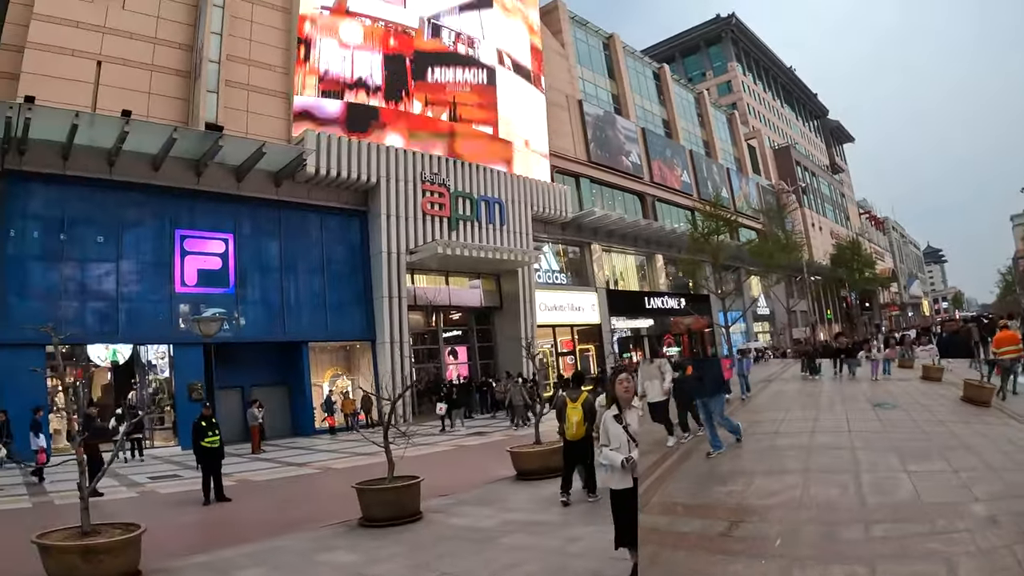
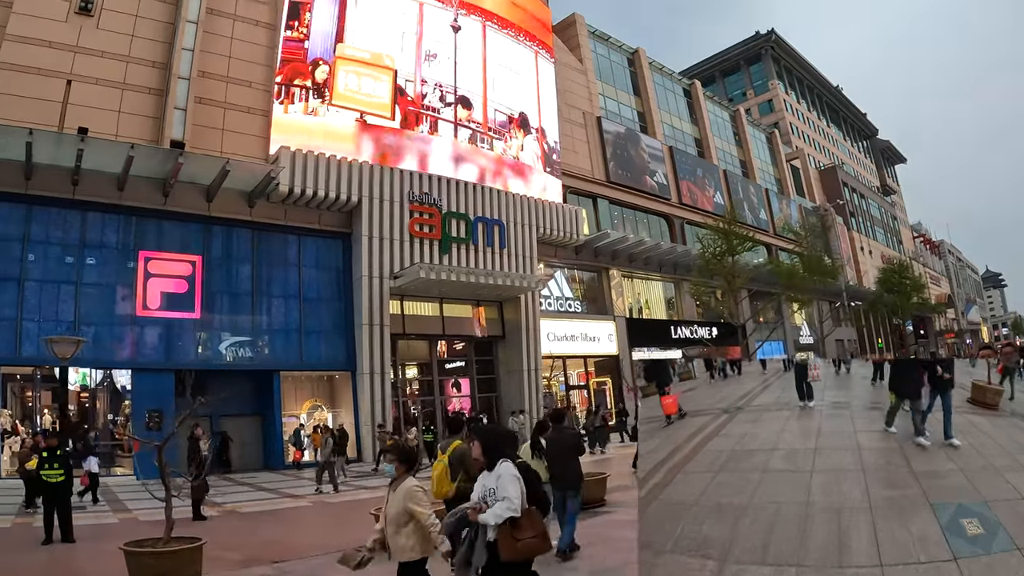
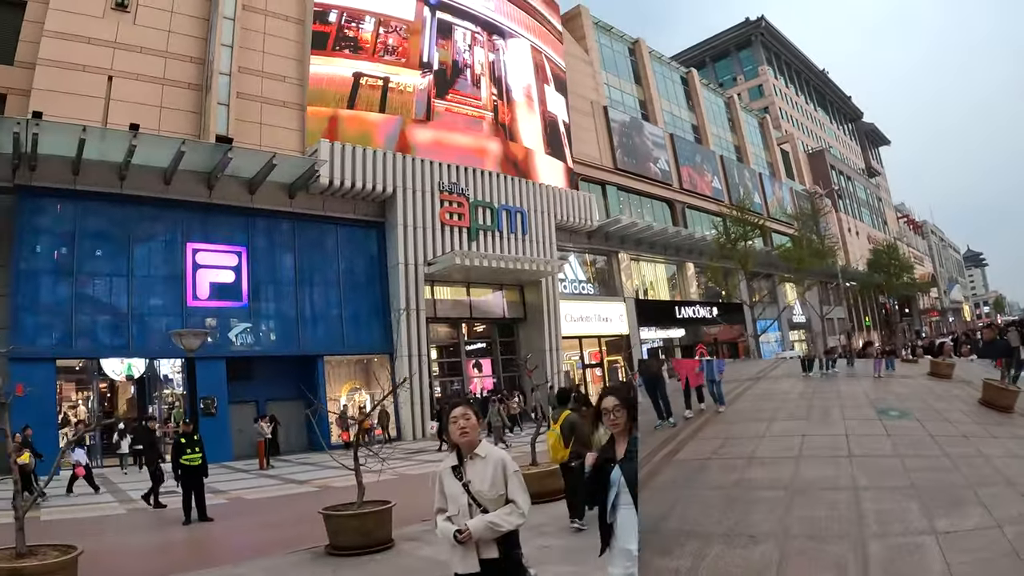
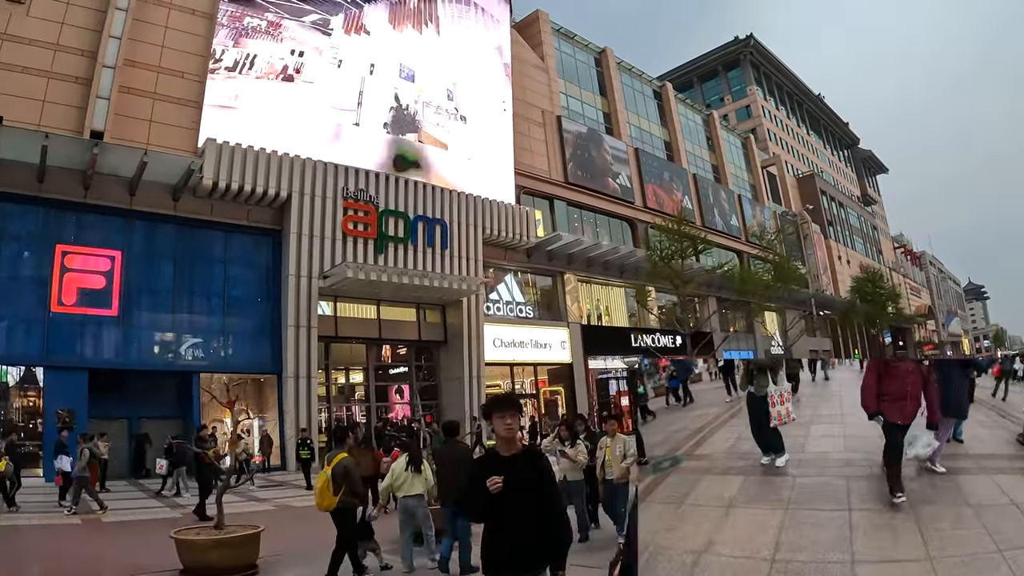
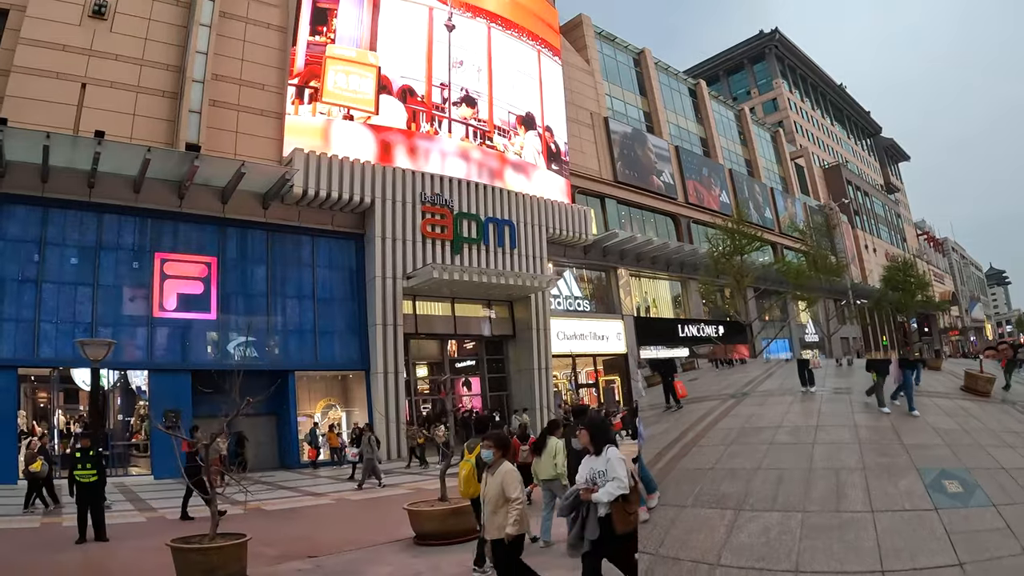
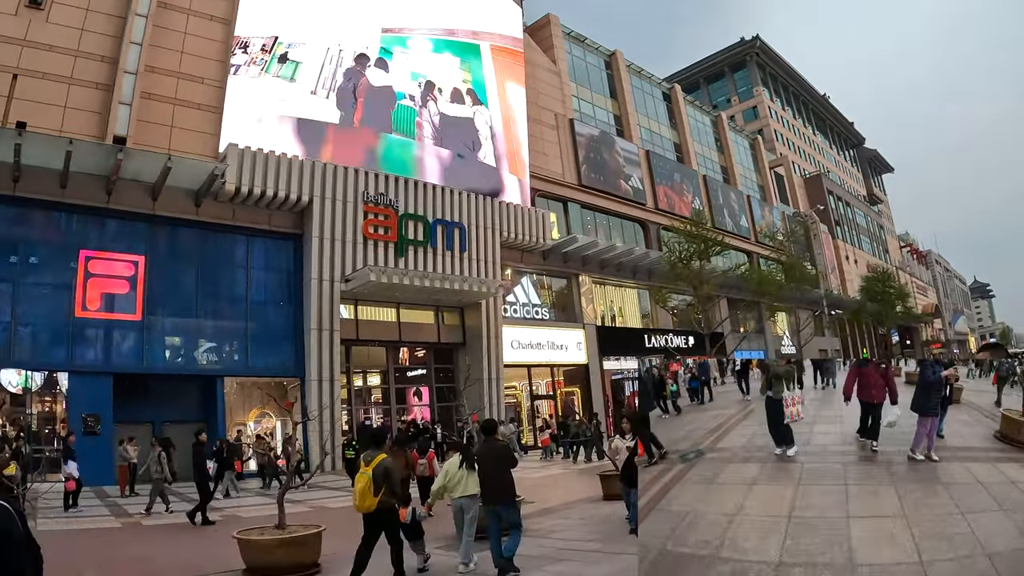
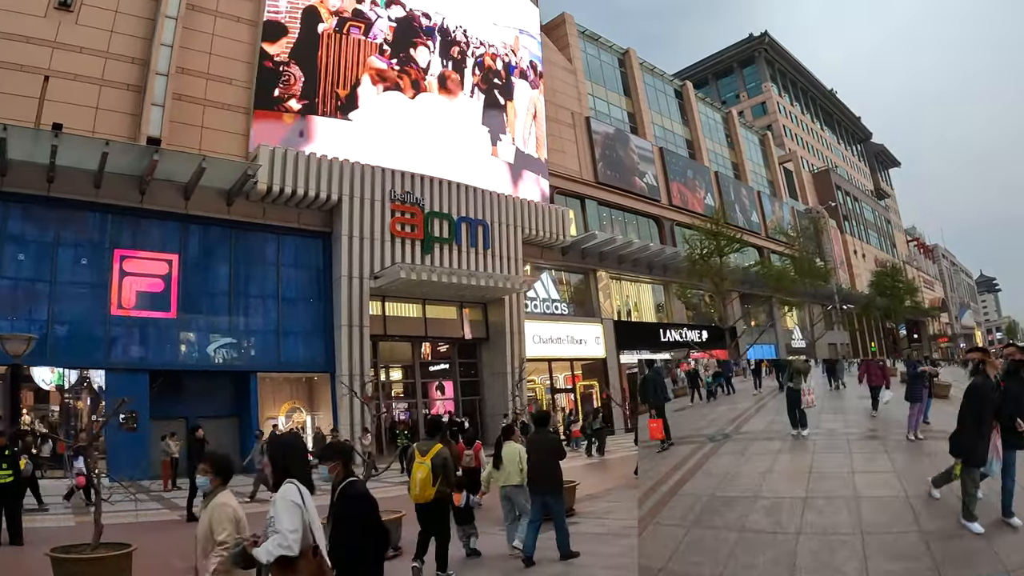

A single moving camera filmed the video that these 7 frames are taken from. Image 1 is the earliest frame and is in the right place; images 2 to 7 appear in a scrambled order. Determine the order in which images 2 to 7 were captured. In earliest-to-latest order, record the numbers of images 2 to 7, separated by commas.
3, 5, 2, 7, 6, 4
